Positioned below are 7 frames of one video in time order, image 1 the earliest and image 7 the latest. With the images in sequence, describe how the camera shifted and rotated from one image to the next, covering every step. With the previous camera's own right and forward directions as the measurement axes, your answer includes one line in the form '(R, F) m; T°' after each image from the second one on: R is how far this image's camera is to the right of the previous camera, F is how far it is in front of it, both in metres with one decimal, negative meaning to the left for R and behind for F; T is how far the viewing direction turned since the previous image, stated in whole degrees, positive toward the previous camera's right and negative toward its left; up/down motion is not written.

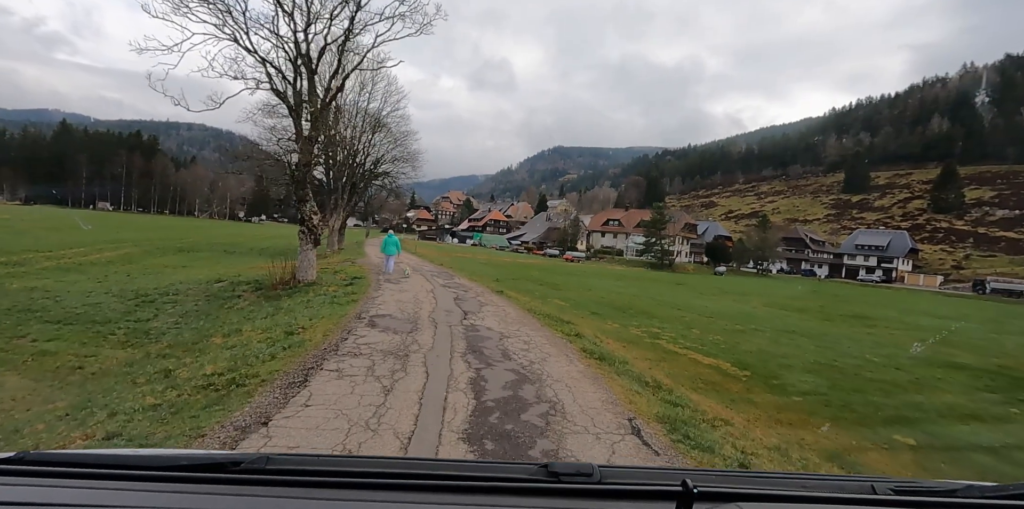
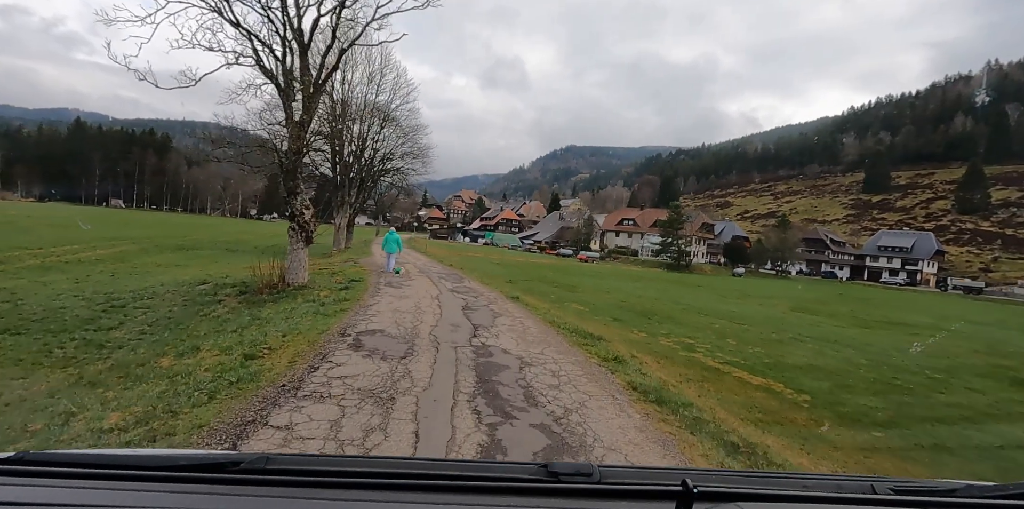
(-0.1, +1.2) m; -1°
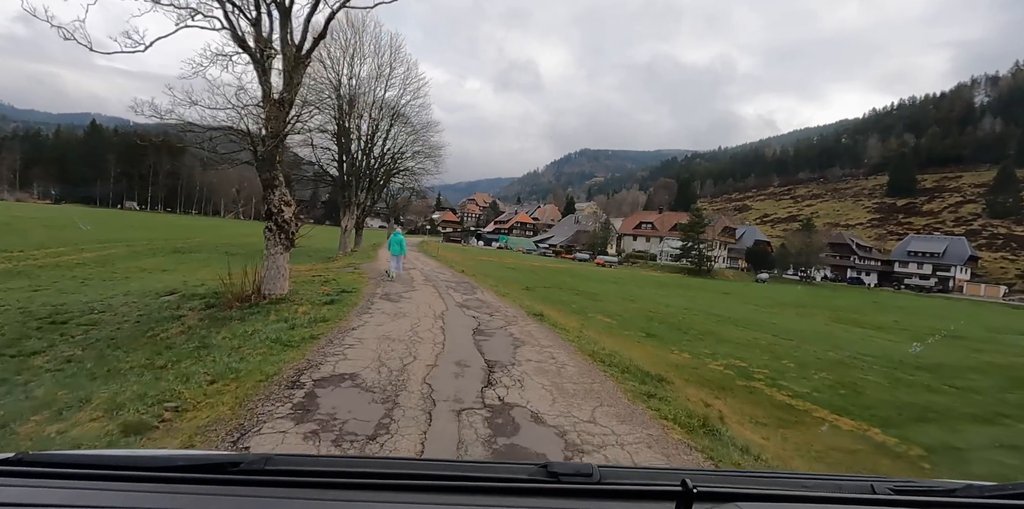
(-0.1, +1.5) m; -2°
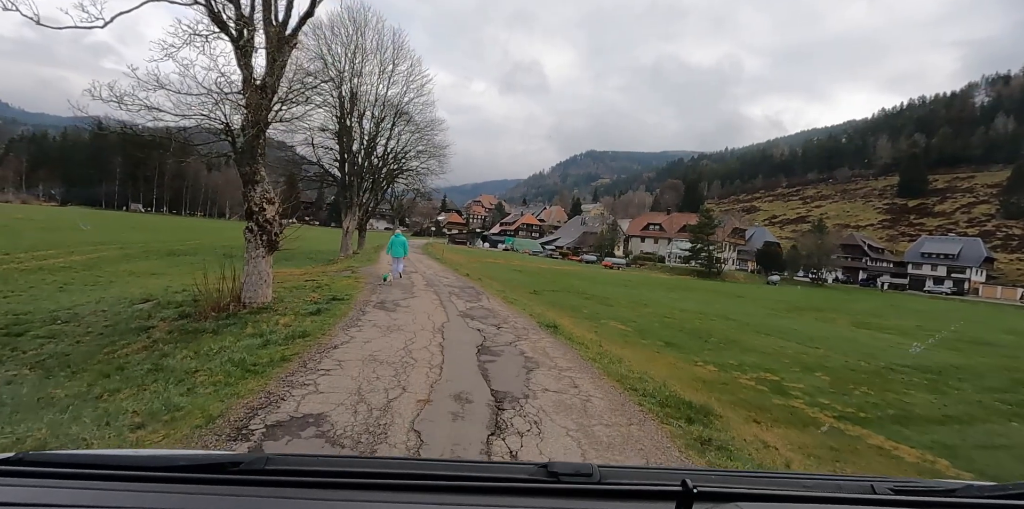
(-0.1, +0.8) m; -1°
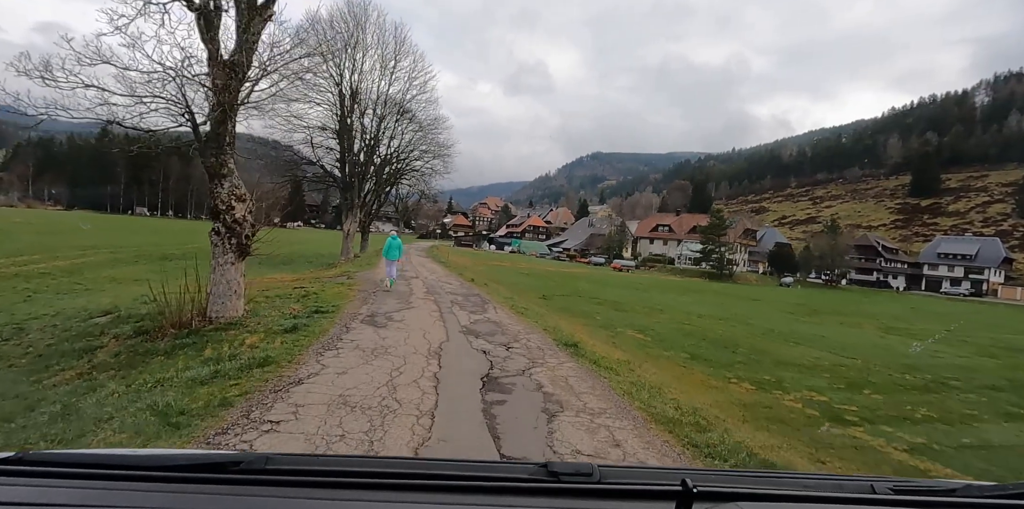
(-0.1, +0.9) m; -1°
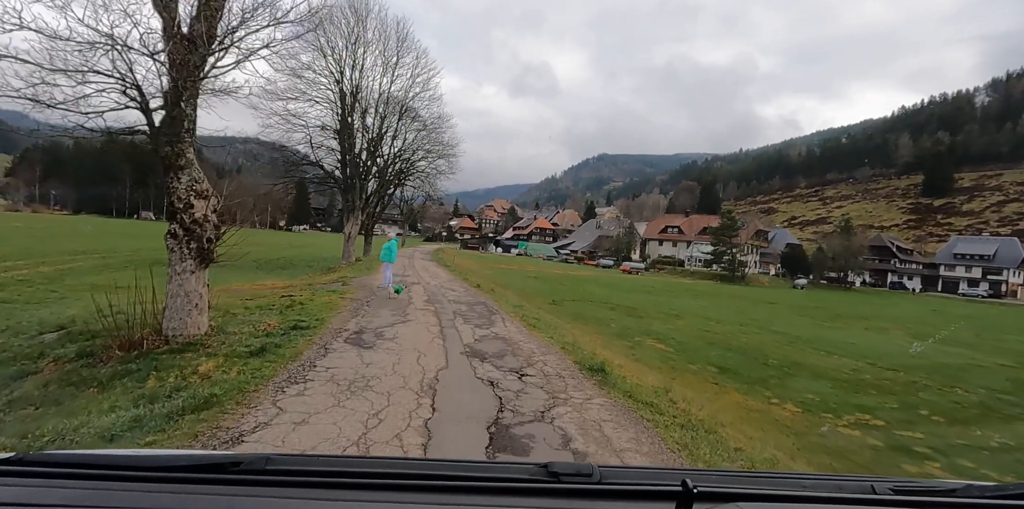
(-0.1, +0.9) m; -1°
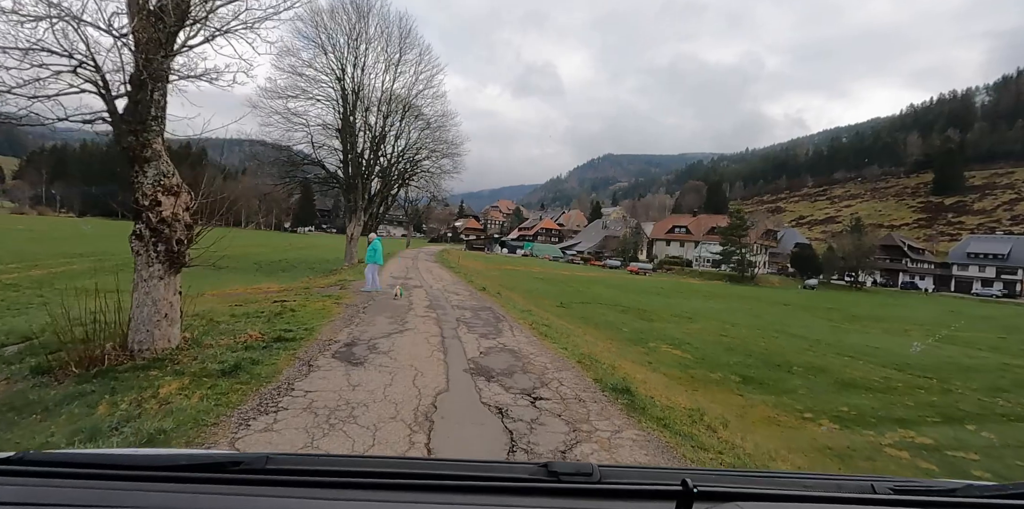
(0.0, +0.6) m; -1°
